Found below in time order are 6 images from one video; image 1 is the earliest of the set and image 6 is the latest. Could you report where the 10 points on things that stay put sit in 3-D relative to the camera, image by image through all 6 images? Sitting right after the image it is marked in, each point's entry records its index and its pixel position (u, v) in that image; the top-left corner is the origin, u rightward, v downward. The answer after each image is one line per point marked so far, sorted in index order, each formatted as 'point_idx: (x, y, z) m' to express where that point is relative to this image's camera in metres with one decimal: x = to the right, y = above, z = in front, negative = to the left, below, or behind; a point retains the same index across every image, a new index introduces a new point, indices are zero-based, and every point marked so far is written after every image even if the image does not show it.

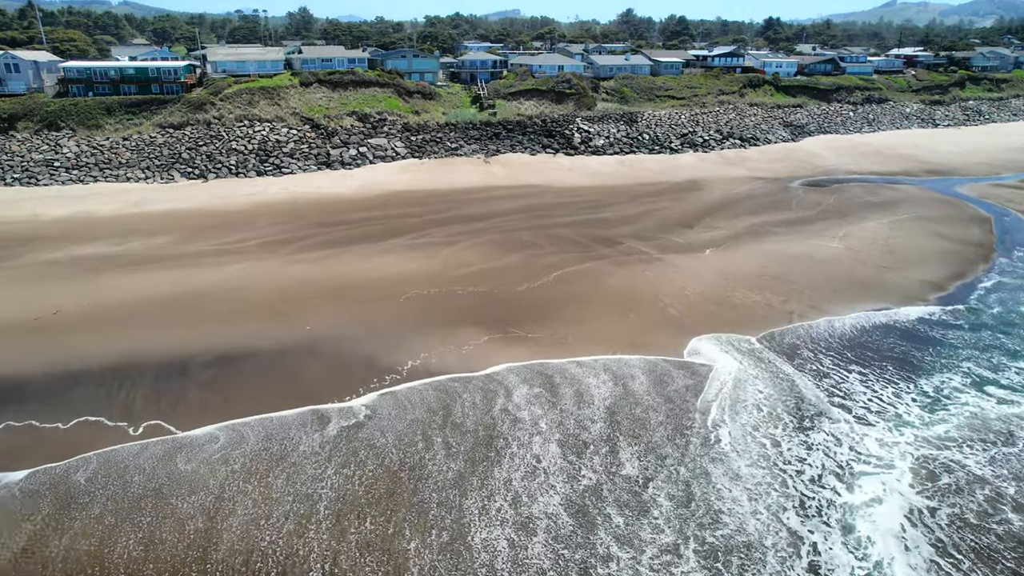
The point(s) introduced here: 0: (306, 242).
0: (-5.6, +1.2, +19.6) m
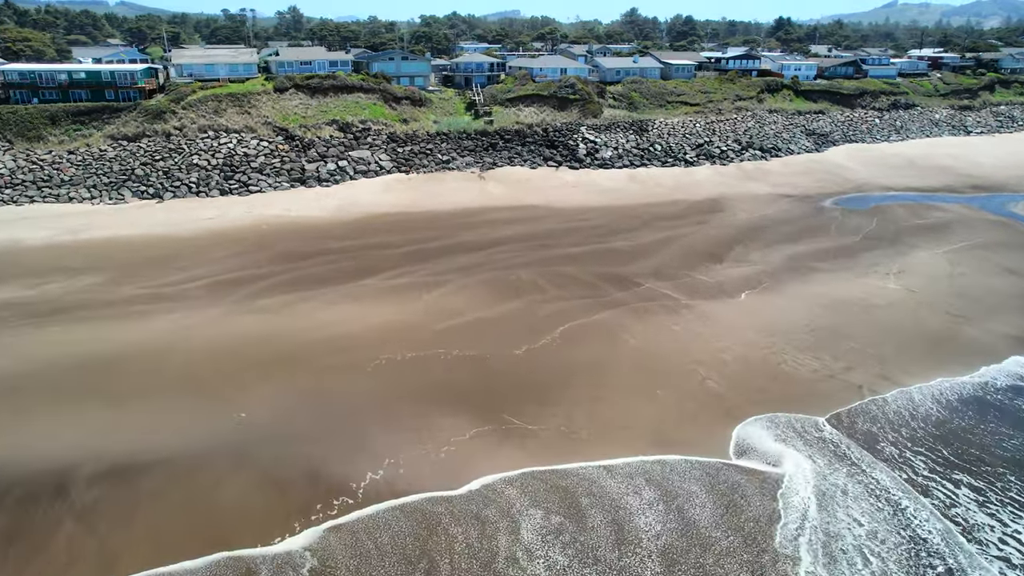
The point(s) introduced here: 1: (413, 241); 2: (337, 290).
0: (-5.7, +0.1, +16.4) m
1: (-2.7, +1.2, +19.6) m
2: (-3.9, 0.0, +16.0) m
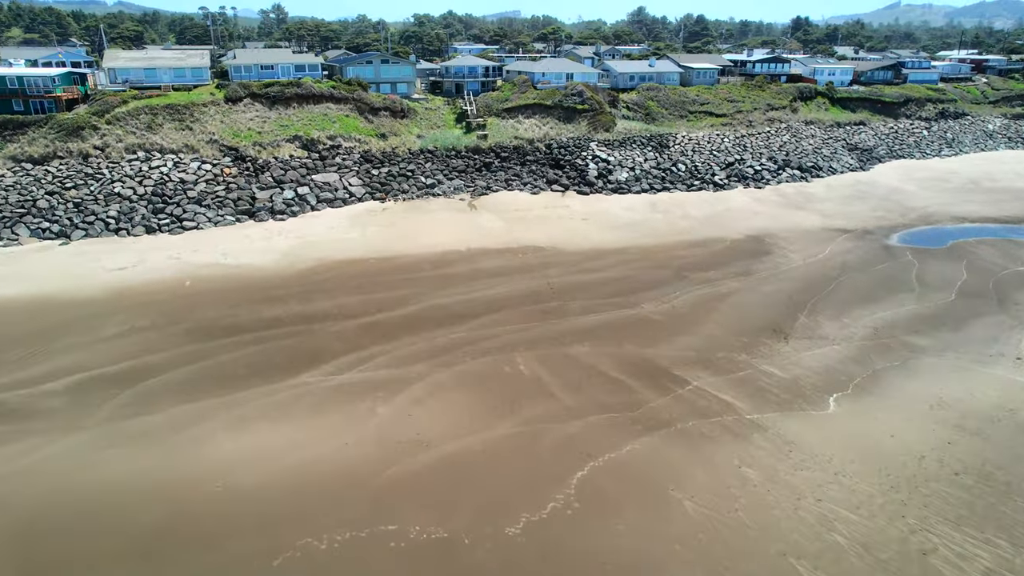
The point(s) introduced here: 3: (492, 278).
0: (-5.8, -1.5, +11.7) m
1: (-2.8, -0.4, +14.9) m
2: (-4.0, -1.7, +11.3) m
3: (-0.5, +0.2, +16.6) m
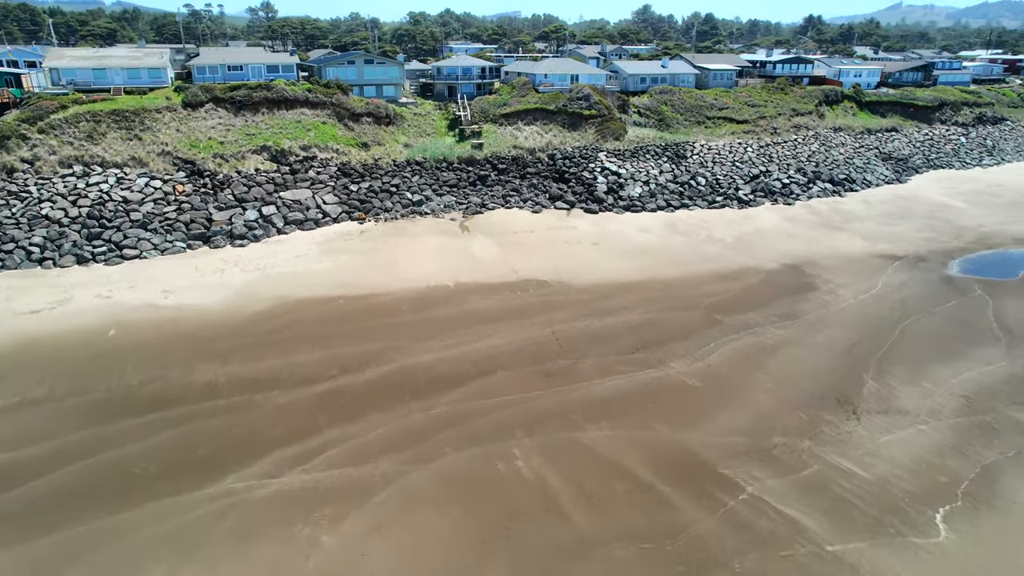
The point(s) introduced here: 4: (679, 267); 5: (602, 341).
0: (-5.8, -2.4, +8.8) m
1: (-2.8, -1.3, +11.9) m
2: (-4.0, -2.6, +8.3) m
3: (-0.5, -0.7, +13.7) m
4: (+4.0, +0.5, +17.1) m
5: (+1.6, -0.9, +13.1) m
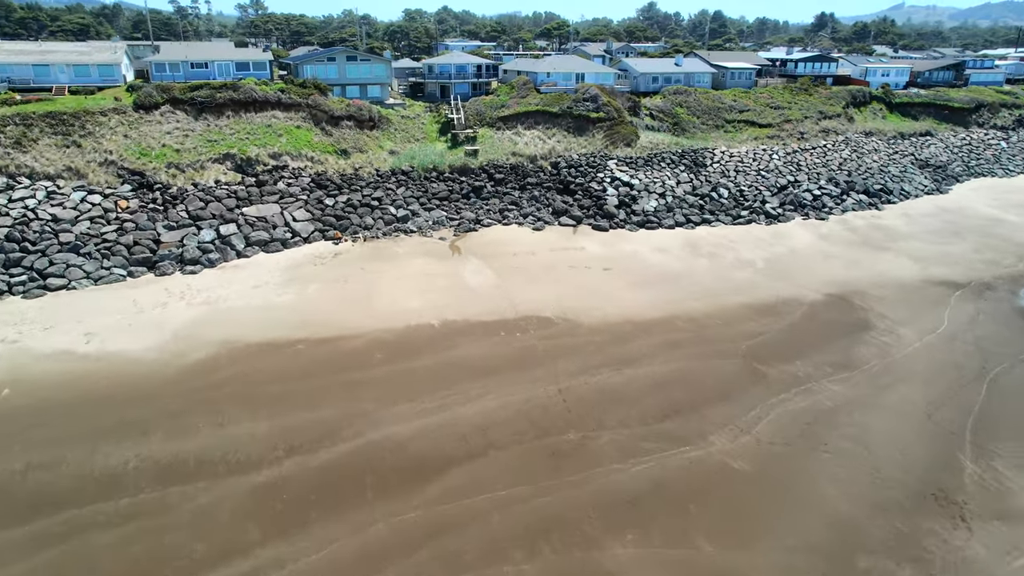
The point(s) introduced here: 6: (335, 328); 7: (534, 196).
0: (-5.9, -3.1, +6.1) m
1: (-2.9, -2.0, +9.3) m
2: (-4.1, -3.3, +5.7) m
3: (-0.6, -1.4, +11.0) m
4: (+3.9, -0.2, +14.5) m
5: (+1.6, -1.7, +10.5) m
6: (-3.2, -0.7, +12.8) m
7: (+0.6, +2.5, +19.4) m
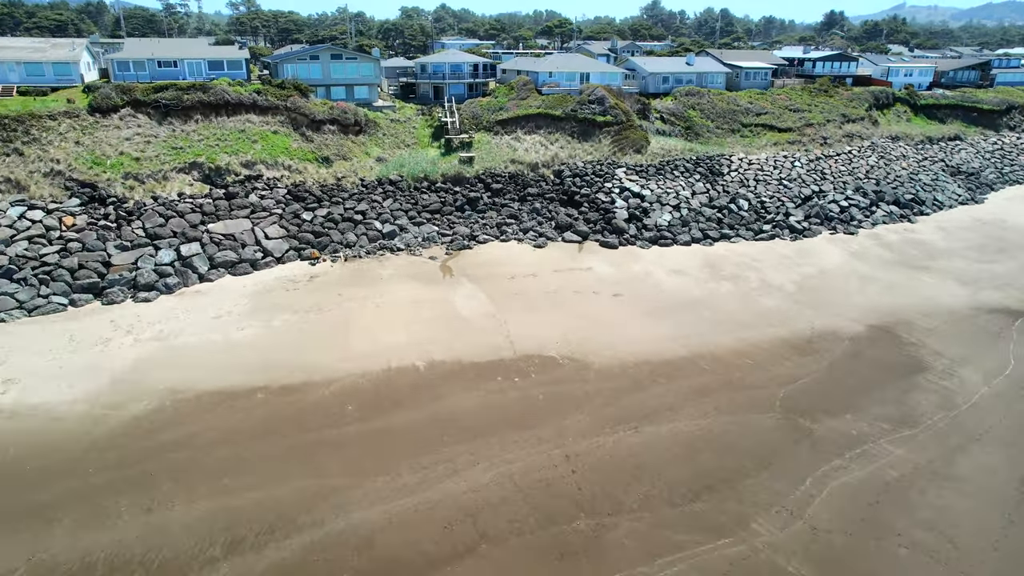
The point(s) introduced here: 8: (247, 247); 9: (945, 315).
0: (-5.9, -3.7, +4.2) m
1: (-2.9, -2.6, +7.4) m
2: (-4.1, -3.8, +3.8) m
3: (-0.6, -2.0, +9.2) m
4: (+3.9, -0.8, +12.6) m
5: (+1.6, -2.2, +8.6) m
6: (-3.2, -1.3, +10.9) m
7: (+0.6, +1.9, +17.5) m
8: (-5.4, +0.8, +14.7) m
9: (+8.4, -0.5, +13.9) m
